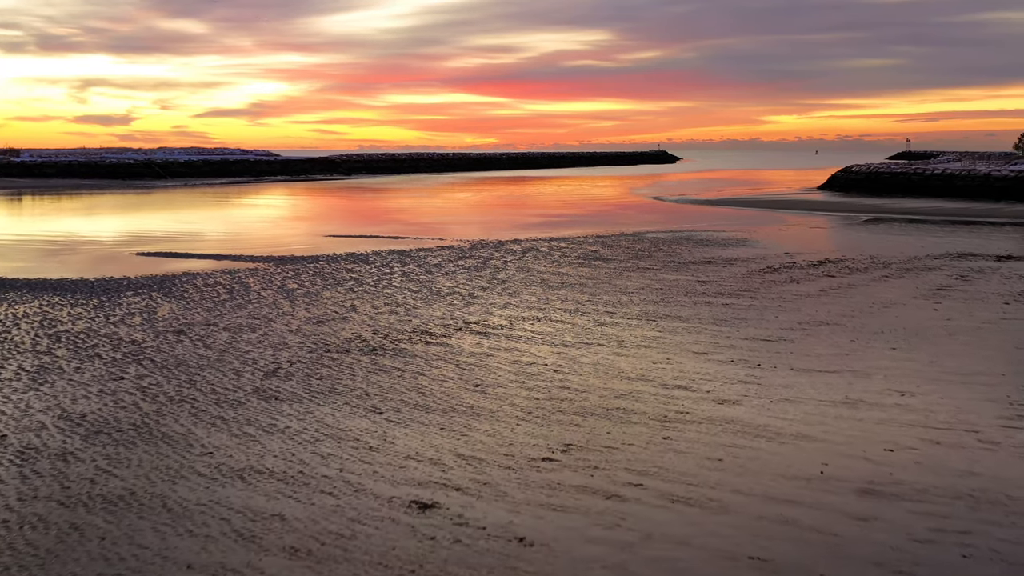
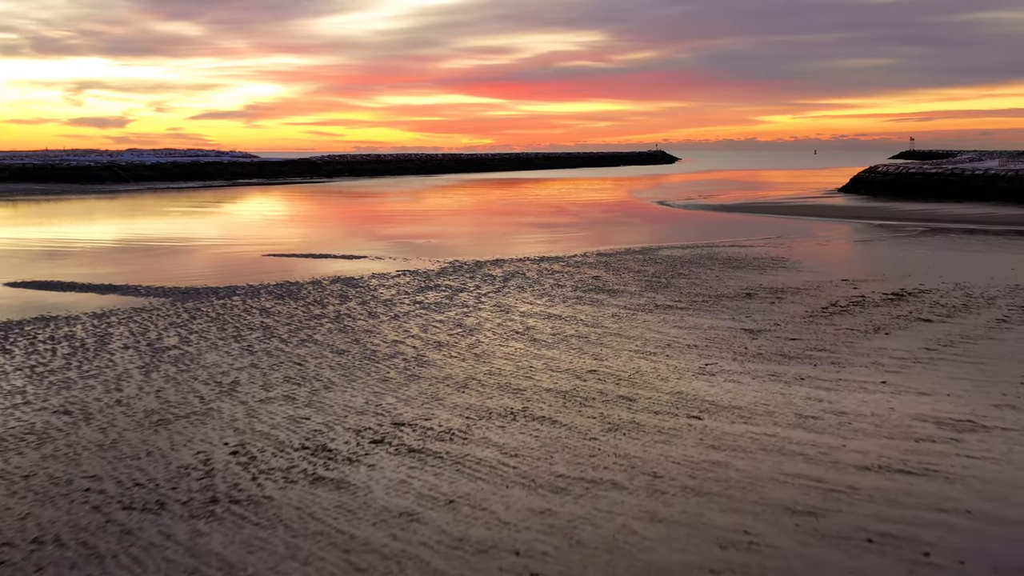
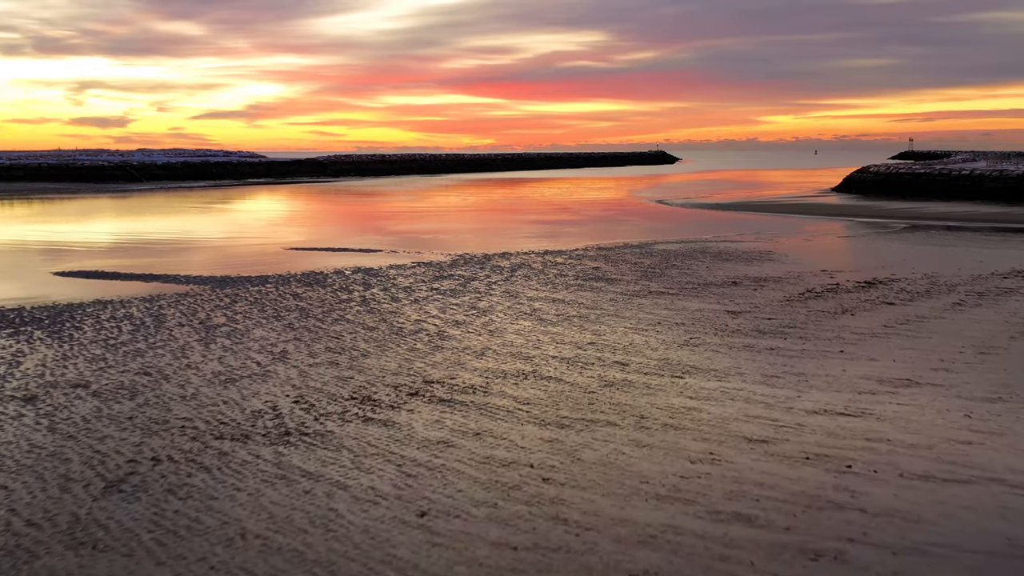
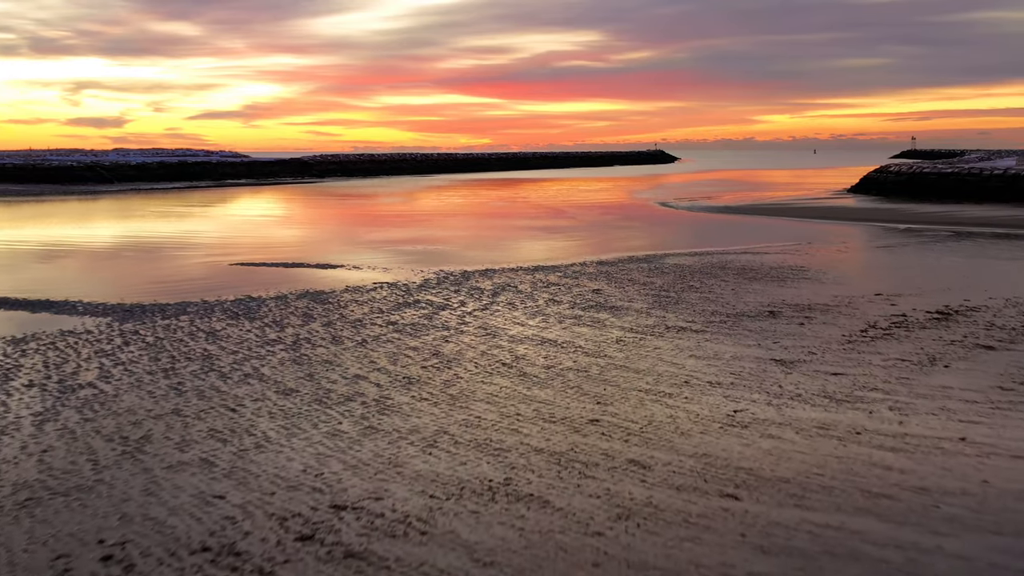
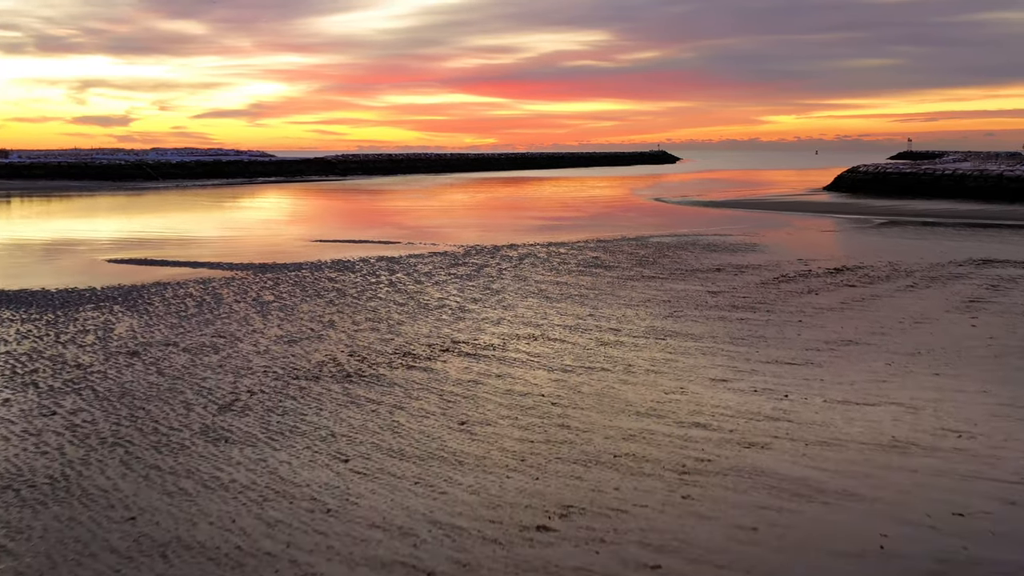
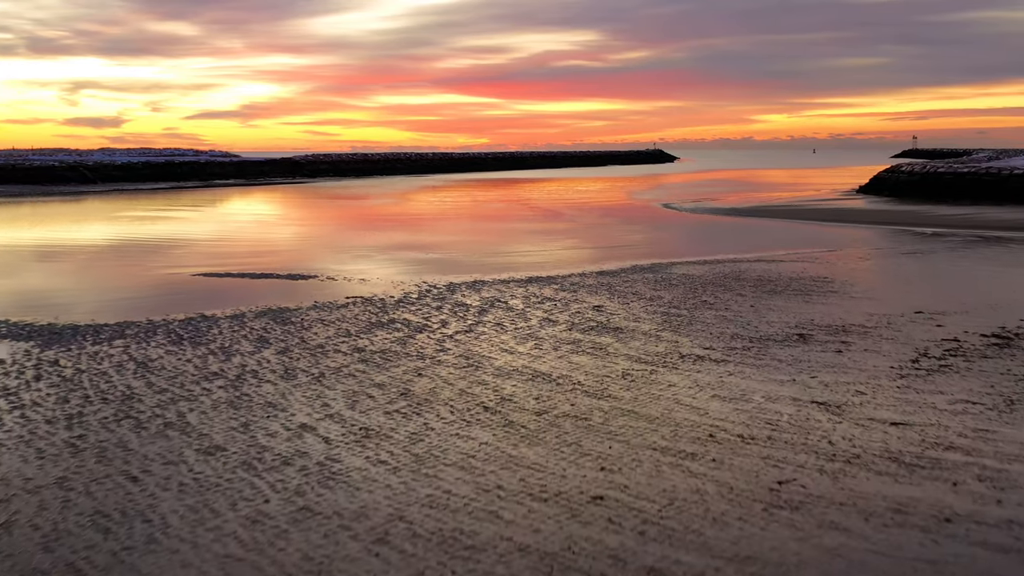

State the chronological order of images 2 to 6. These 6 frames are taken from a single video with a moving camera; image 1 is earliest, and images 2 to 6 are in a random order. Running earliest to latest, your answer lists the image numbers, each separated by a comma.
5, 3, 2, 4, 6
